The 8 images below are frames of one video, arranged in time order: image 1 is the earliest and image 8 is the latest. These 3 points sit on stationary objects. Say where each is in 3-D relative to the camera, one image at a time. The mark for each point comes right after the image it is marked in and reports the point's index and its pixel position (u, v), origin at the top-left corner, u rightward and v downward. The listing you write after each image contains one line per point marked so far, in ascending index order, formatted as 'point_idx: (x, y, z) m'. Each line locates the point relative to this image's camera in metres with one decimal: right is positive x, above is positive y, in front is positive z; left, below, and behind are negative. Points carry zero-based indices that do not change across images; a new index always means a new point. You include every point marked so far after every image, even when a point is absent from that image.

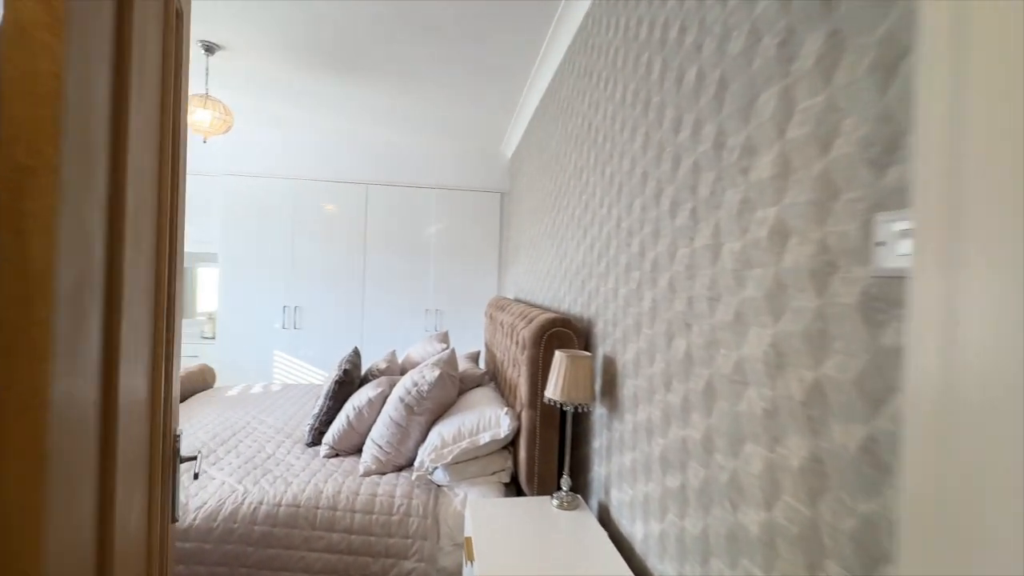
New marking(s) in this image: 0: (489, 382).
0: (-0.1, -0.5, +2.5) m
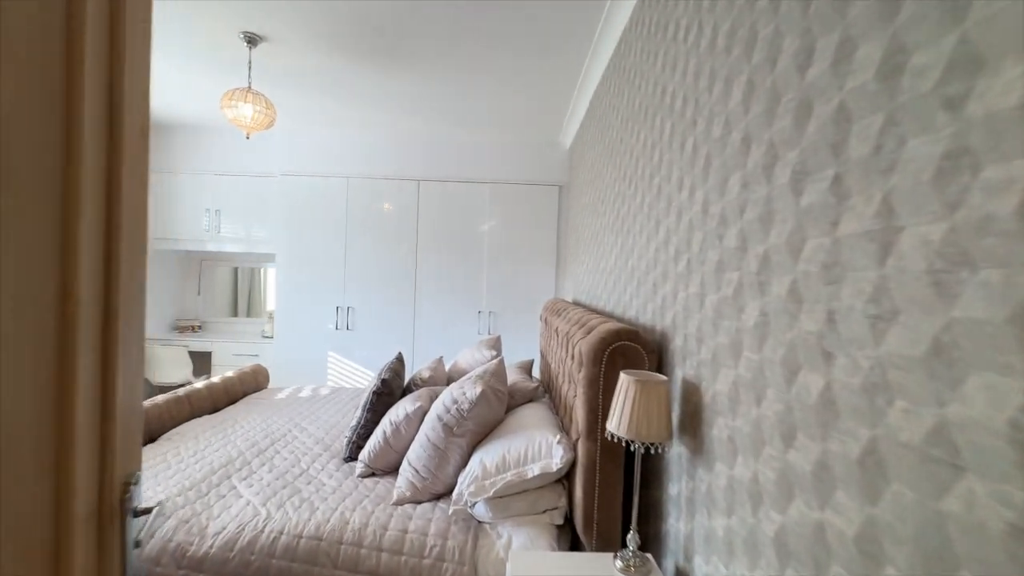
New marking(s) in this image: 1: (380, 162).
0: (+0.1, -0.5, +2.2) m
1: (-1.2, +1.1, +4.1) m
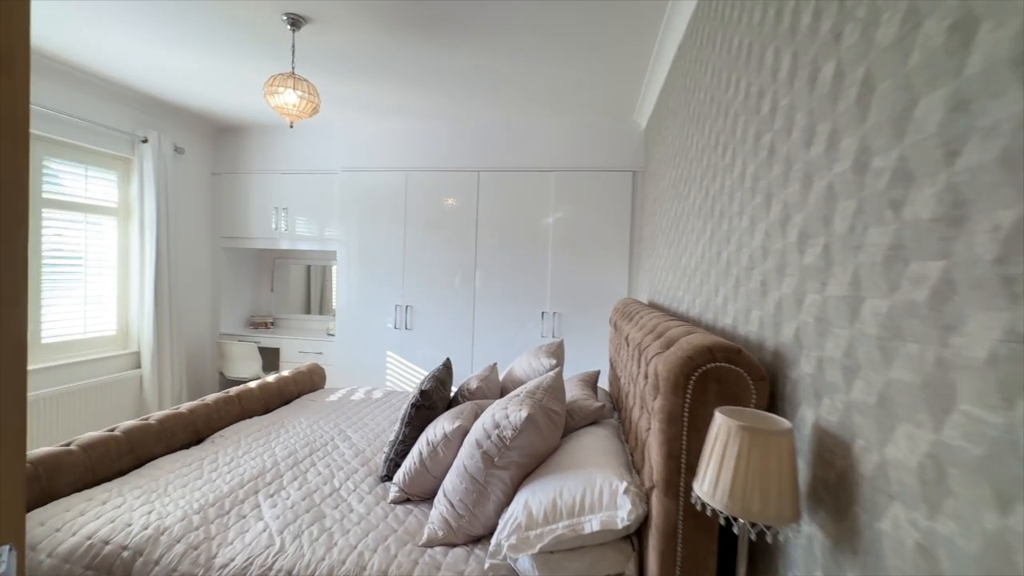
0: (+0.4, -0.5, +1.9) m
1: (-0.6, +1.2, +3.9) m
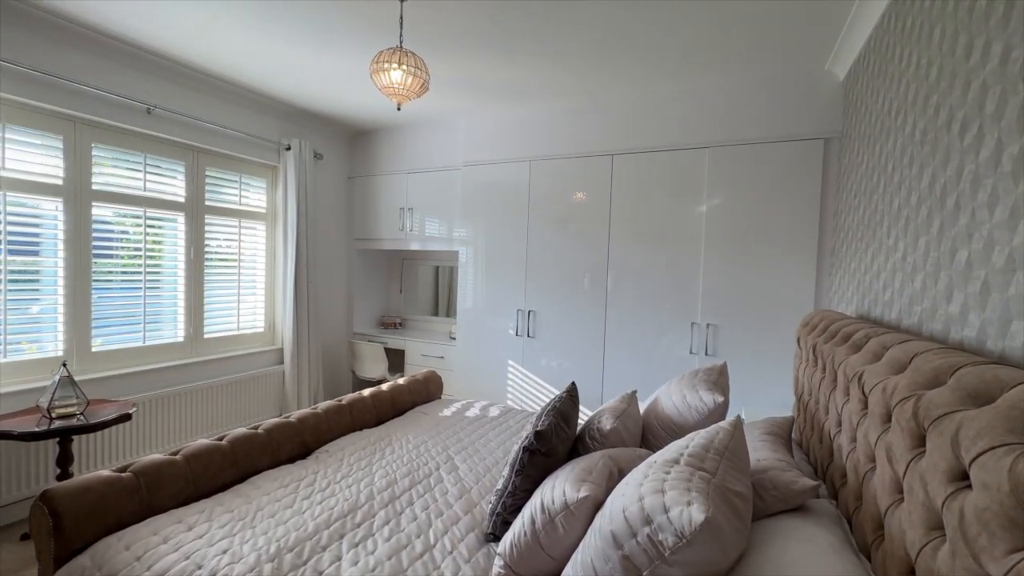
0: (+0.8, -0.6, +1.2) m
1: (+0.4, +1.1, +3.5) m
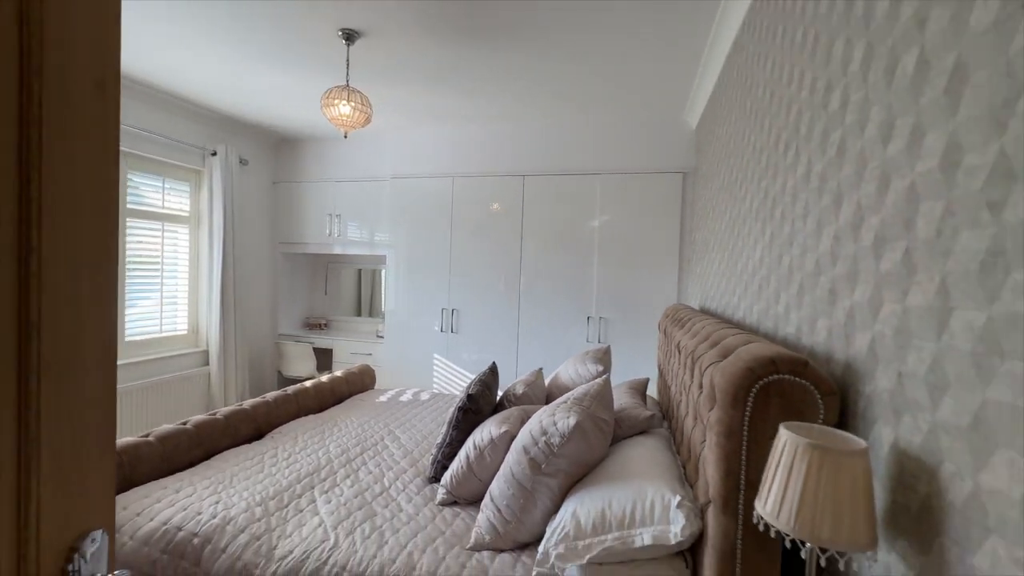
0: (+0.6, -0.6, +1.8) m
1: (-0.2, +1.1, +4.0) m
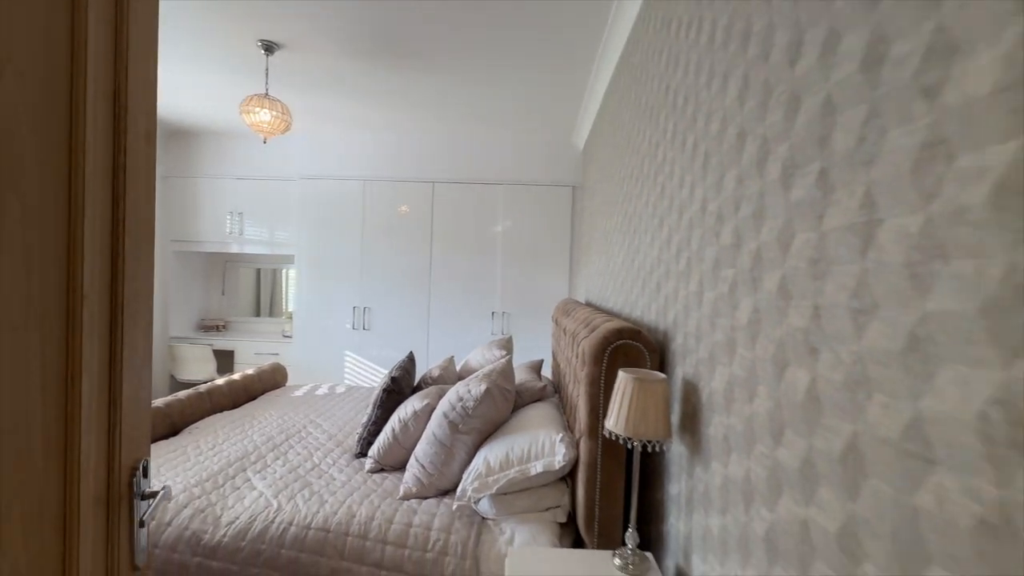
0: (+0.2, -0.5, +2.2) m
1: (-1.1, +1.1, +4.2) m
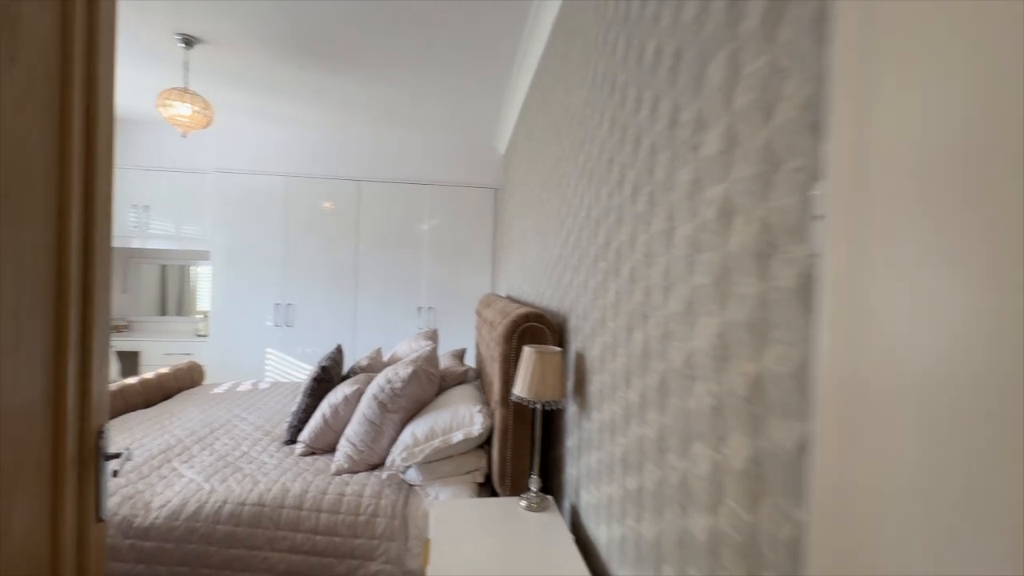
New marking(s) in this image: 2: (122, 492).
0: (-0.2, -0.5, +2.5) m
1: (-1.8, +1.2, +4.2) m
2: (-1.4, -0.7, +1.6) m
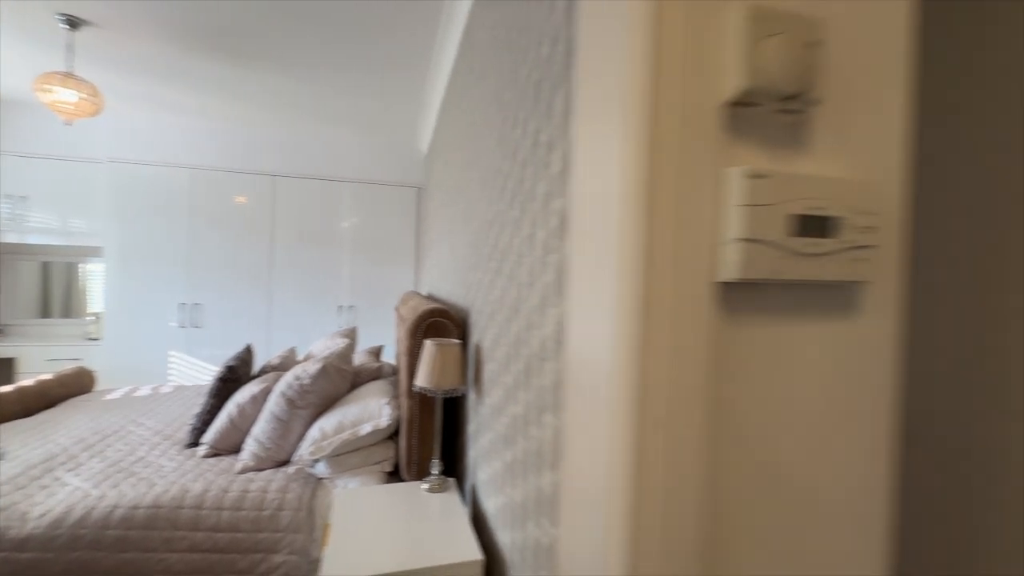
0: (-0.7, -0.5, +2.5) m
1: (-2.5, +1.2, +4.0) m
2: (-1.8, -0.7, +1.5) m
